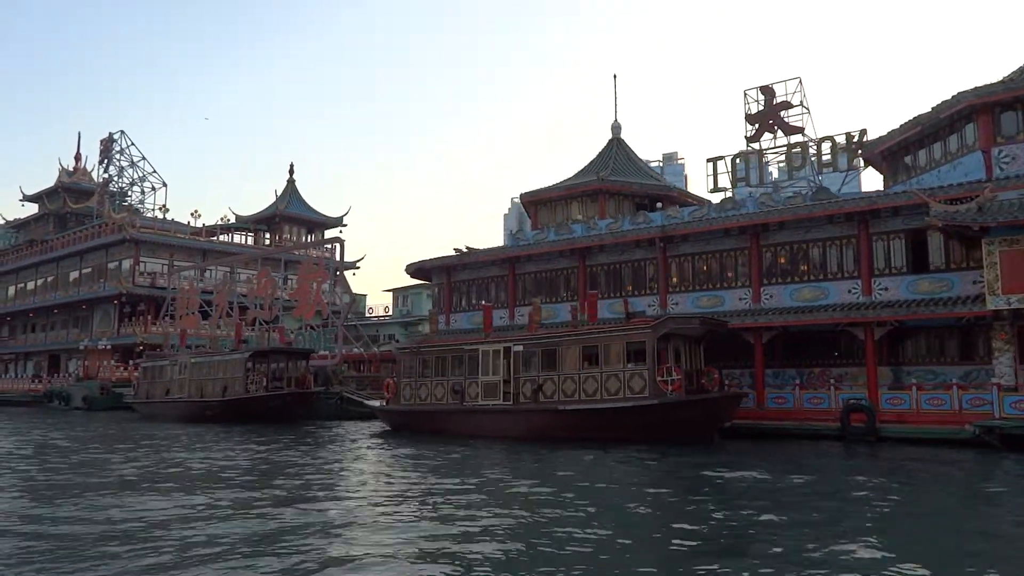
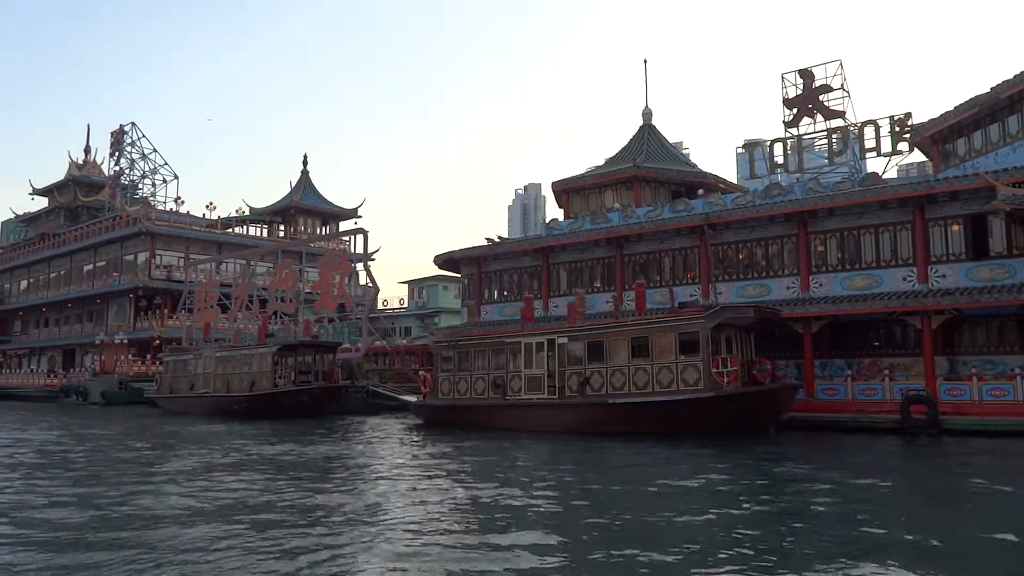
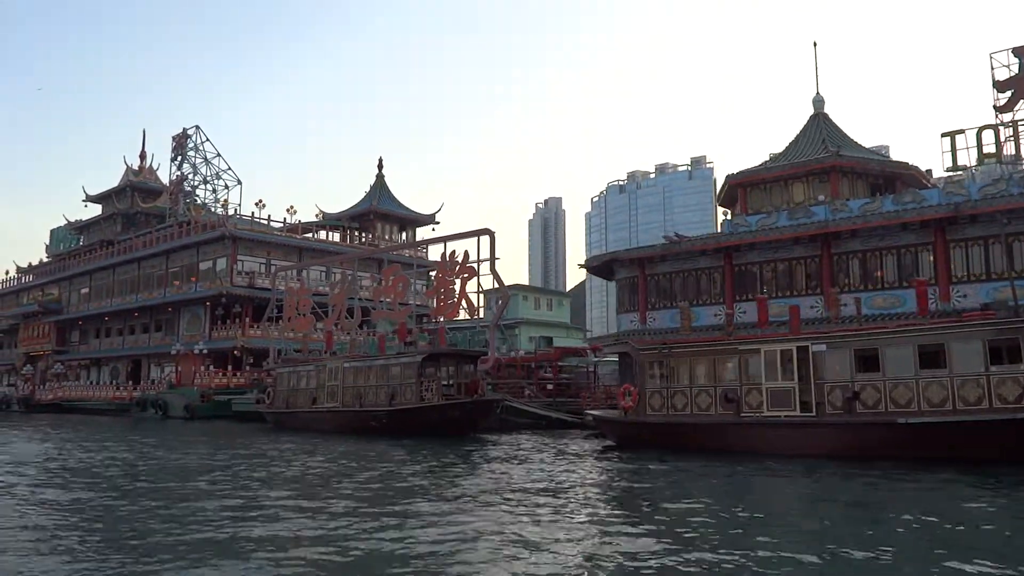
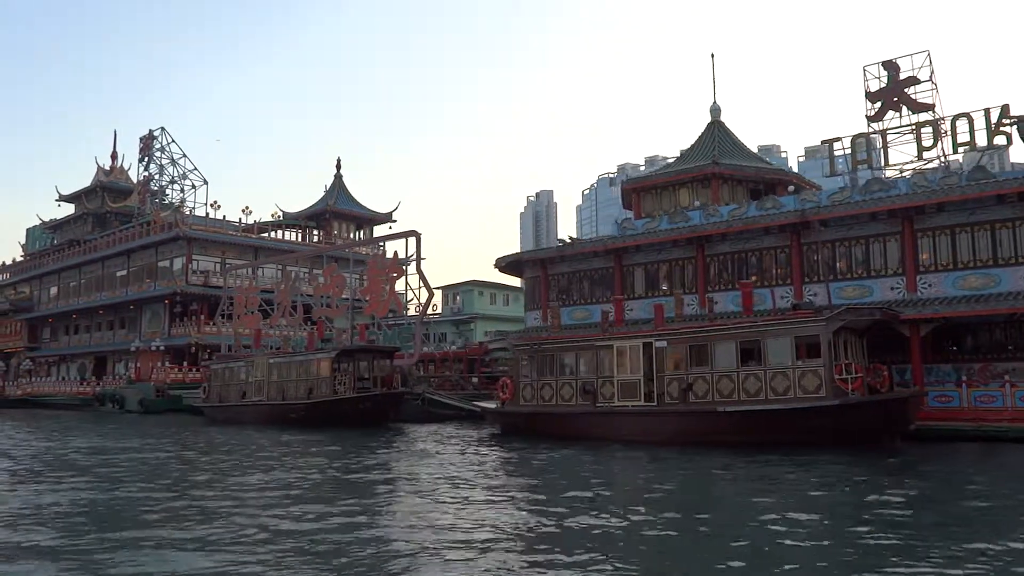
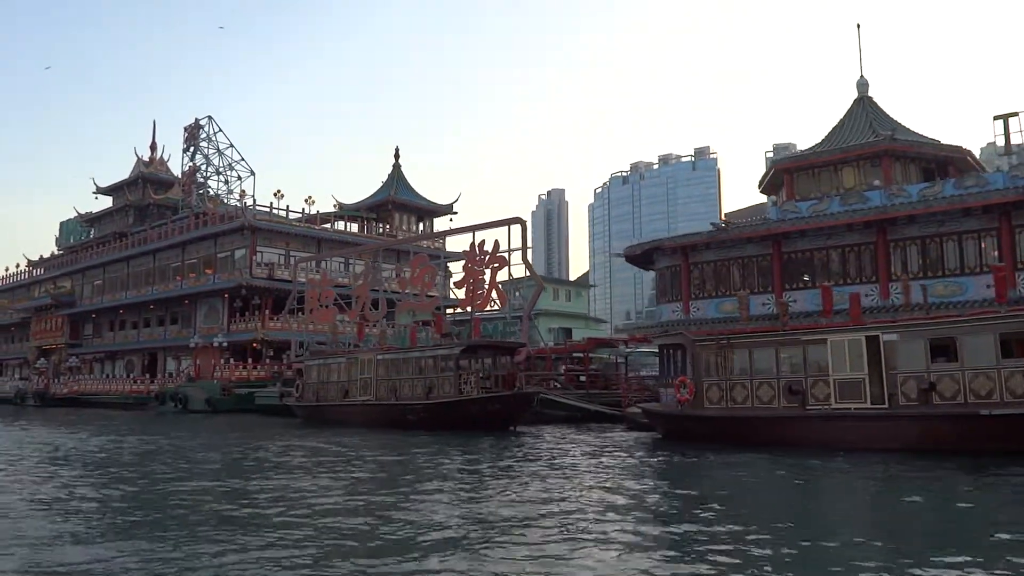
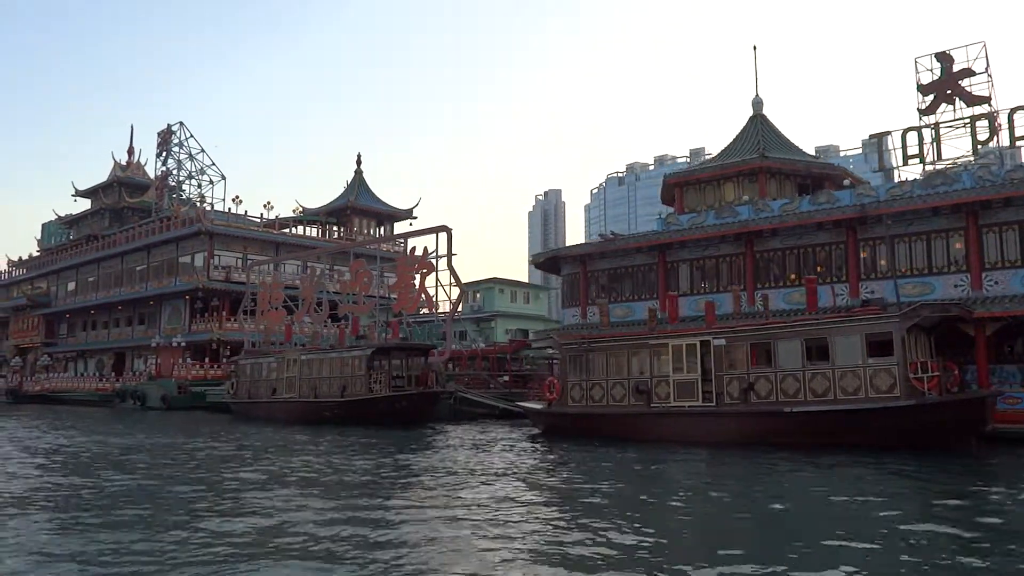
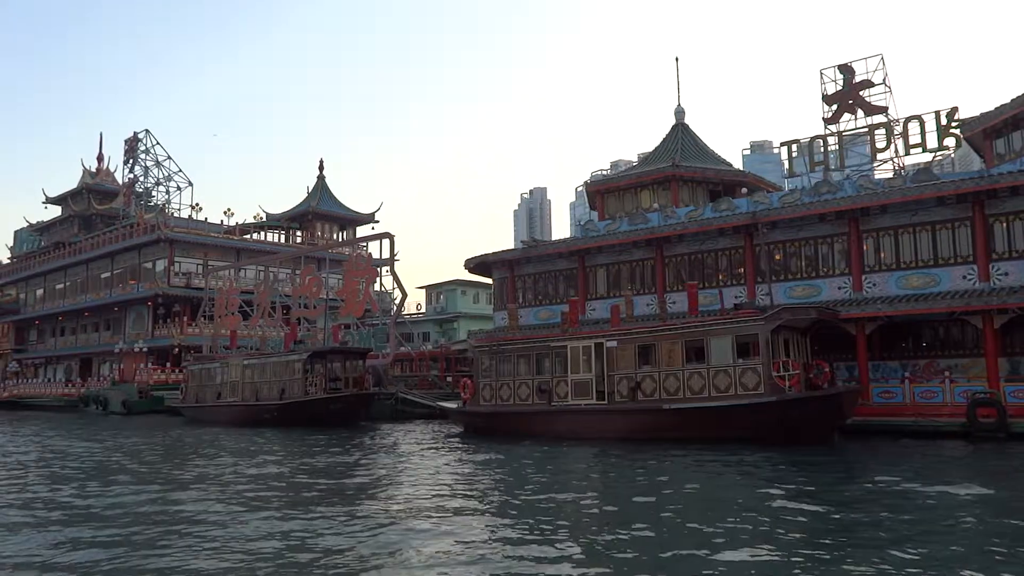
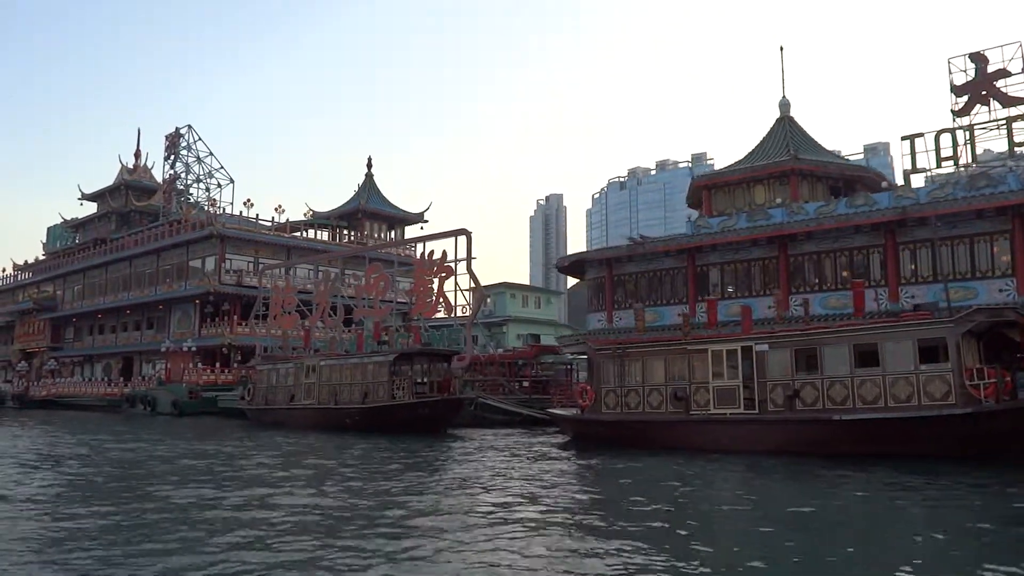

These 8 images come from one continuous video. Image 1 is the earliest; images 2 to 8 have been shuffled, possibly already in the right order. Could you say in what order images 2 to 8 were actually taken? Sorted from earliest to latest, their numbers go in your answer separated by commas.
2, 7, 4, 6, 8, 3, 5
